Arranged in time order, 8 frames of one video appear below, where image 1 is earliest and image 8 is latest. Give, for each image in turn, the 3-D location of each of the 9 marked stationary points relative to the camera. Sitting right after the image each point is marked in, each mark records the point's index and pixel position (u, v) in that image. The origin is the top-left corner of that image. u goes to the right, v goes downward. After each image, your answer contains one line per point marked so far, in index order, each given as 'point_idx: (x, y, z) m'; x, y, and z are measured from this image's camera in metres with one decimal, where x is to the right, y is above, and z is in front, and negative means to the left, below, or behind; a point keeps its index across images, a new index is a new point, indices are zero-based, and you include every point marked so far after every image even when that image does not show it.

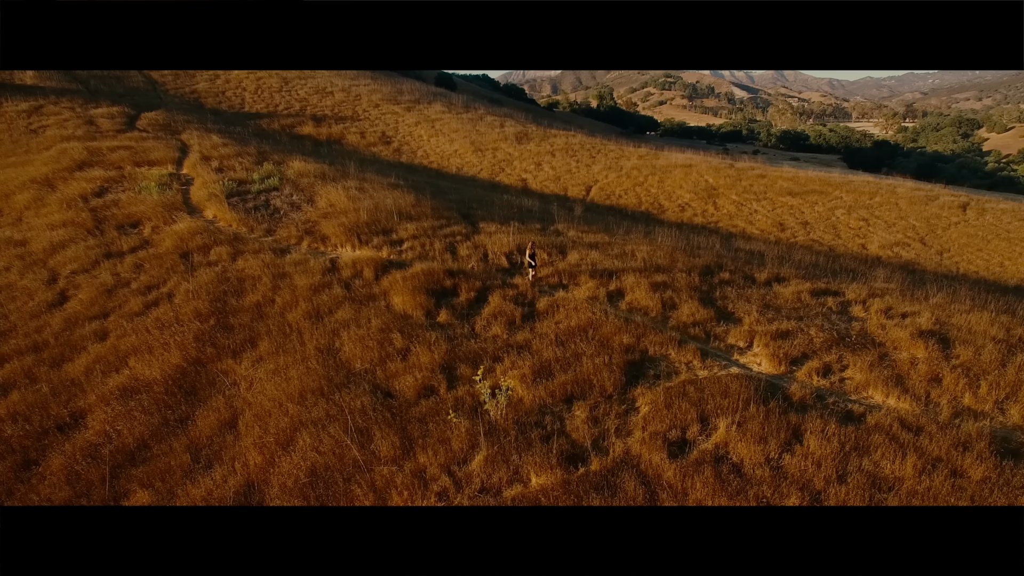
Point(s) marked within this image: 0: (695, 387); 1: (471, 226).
0: (+2.4, -1.3, +8.1) m
1: (-1.1, +1.7, +16.4) m
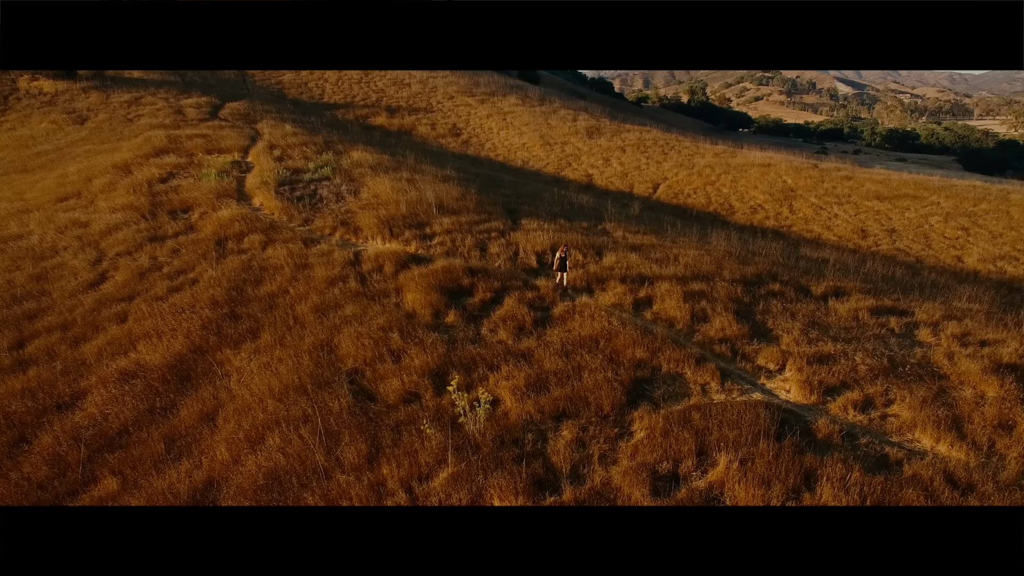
0: (+2.2, -1.5, +7.2) m
1: (0.0, +1.8, +15.9) m
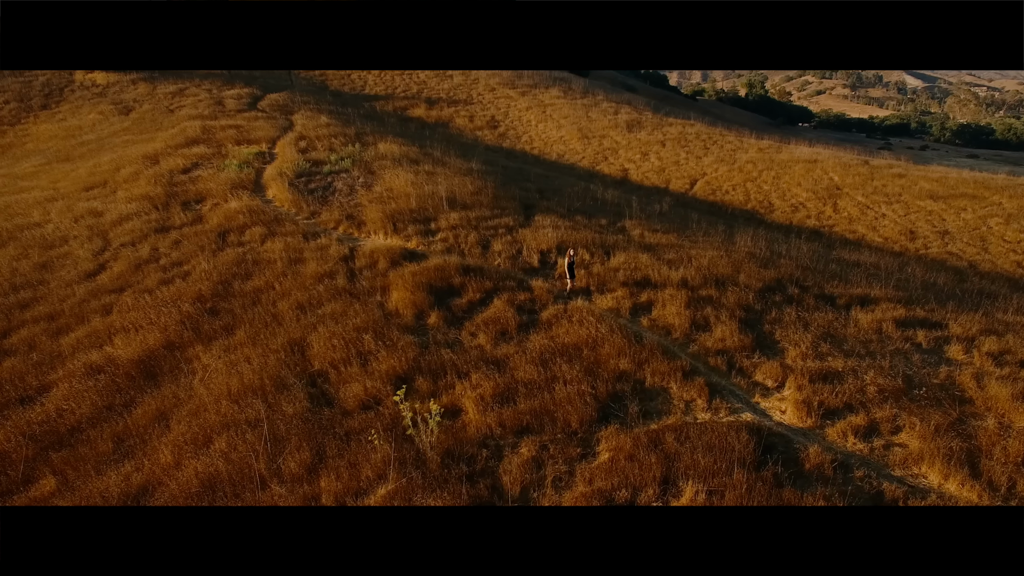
0: (+1.7, -1.6, +6.6) m
1: (+0.3, +1.8, +15.3) m
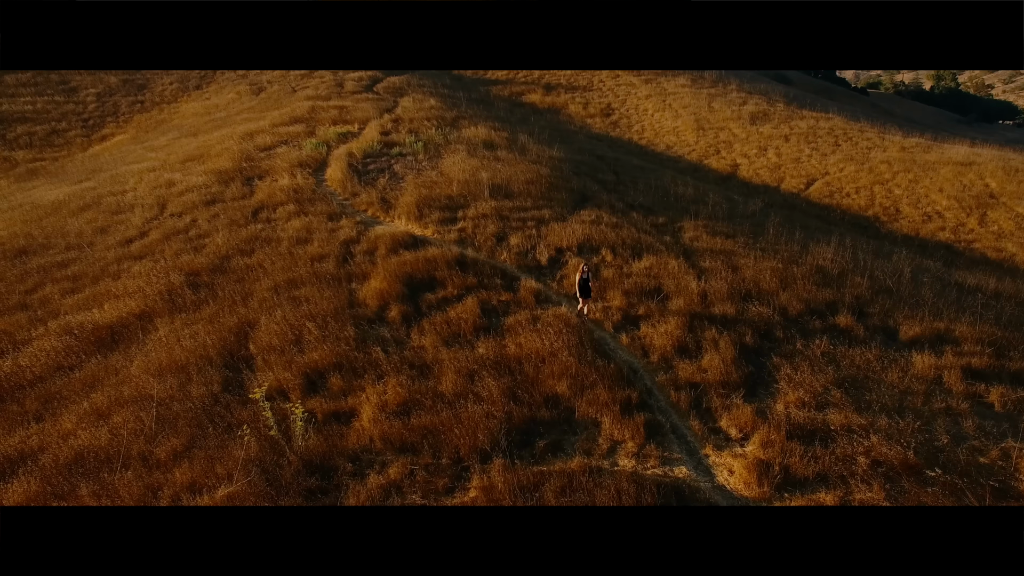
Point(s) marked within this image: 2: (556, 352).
0: (+0.5, -1.8, +5.5) m
1: (+1.3, +1.8, +14.3) m
2: (+0.5, -0.8, +7.5) m
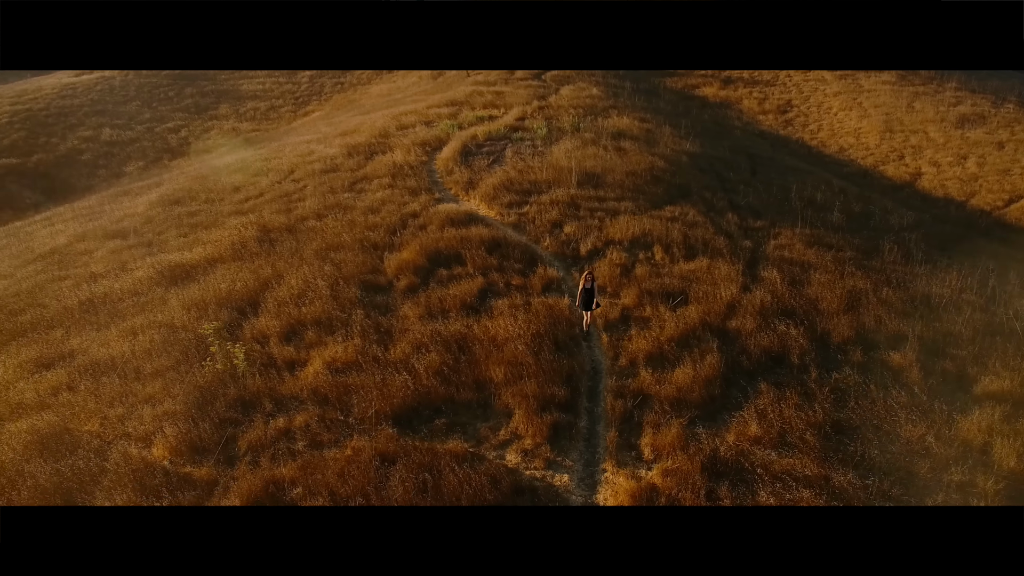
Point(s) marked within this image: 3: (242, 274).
0: (-0.8, -1.6, +5.5) m
1: (+3.2, +1.8, +13.4) m
2: (0.0, -0.6, +7.3) m
3: (-4.2, +0.2, +9.5) m
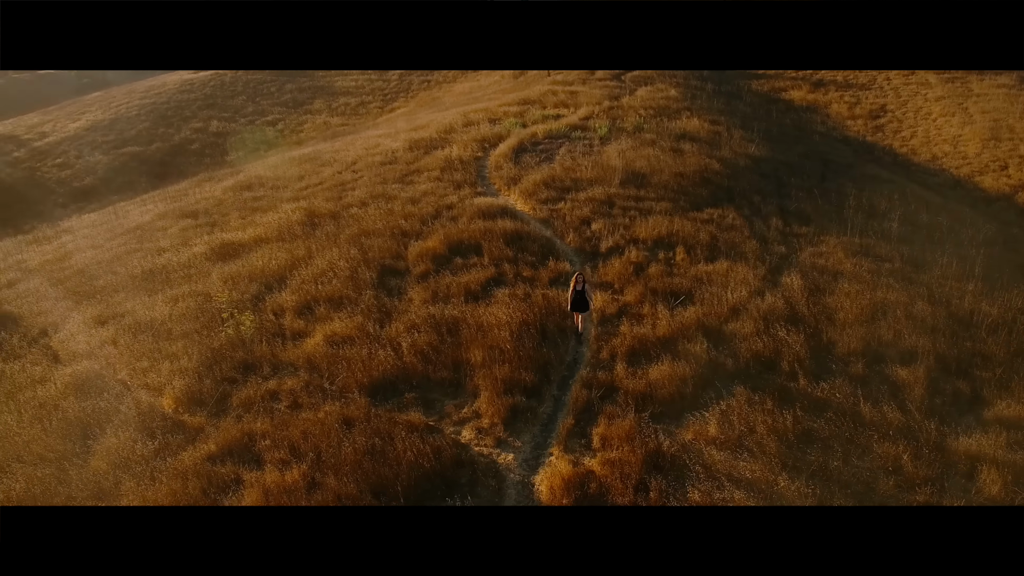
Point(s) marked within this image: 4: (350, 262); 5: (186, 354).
0: (-1.2, -1.4, +5.9) m
1: (+4.0, +1.8, +13.2) m
2: (-0.1, -0.5, +7.6) m
3: (-3.9, +0.6, +10.4) m
4: (-2.6, +0.4, +9.8) m
5: (-4.0, -0.8, +7.5) m
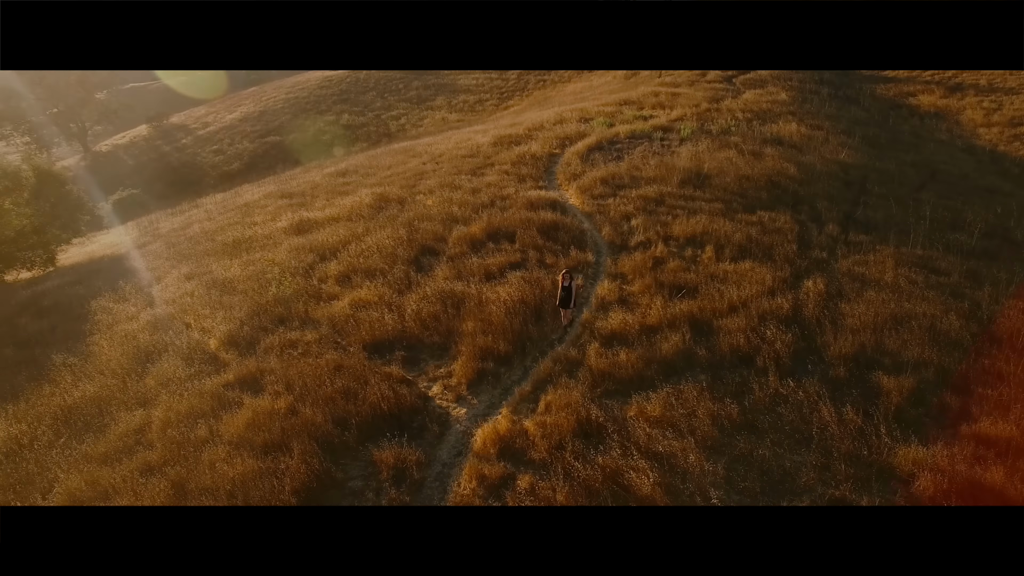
0: (-1.7, -1.0, +6.9) m
1: (+5.1, +1.7, +13.0) m
2: (-0.2, -0.2, +8.4) m
3: (-3.2, +1.1, +11.8) m
4: (-2.1, +0.8, +11.0) m
5: (-4.0, -0.3, +9.0) m
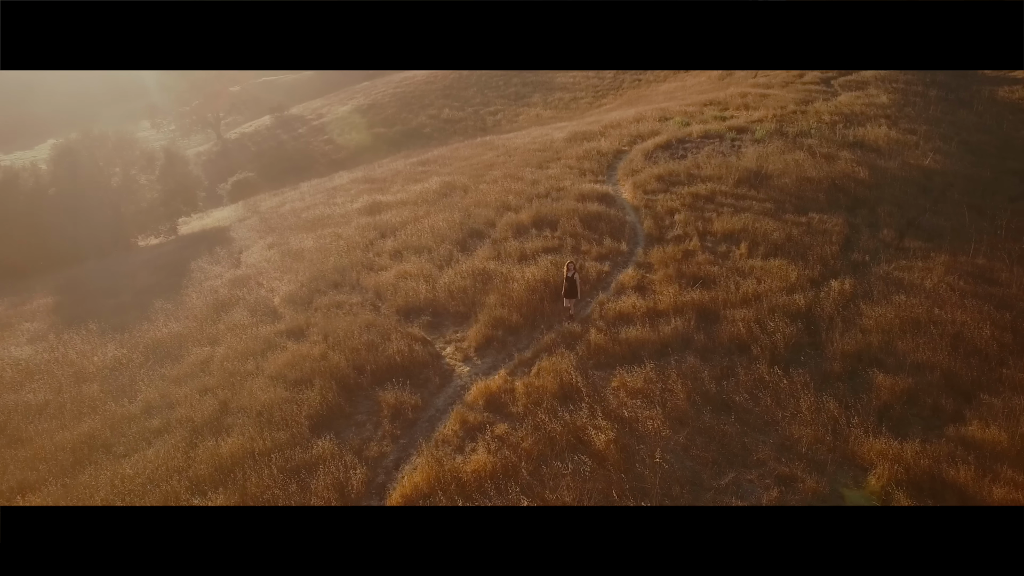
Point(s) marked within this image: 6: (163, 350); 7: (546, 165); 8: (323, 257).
0: (-1.6, -0.6, +7.9) m
1: (+6.2, +1.6, +12.8) m
2: (+0.1, +0.1, +9.1) m
3: (-2.2, +1.6, +13.0) m
4: (-1.2, +1.2, +12.0) m
5: (-3.5, +0.3, +10.4) m
6: (-4.8, -0.9, +8.4) m
7: (+0.9, +3.3, +16.6) m
8: (-3.4, +0.5, +11.0) m
